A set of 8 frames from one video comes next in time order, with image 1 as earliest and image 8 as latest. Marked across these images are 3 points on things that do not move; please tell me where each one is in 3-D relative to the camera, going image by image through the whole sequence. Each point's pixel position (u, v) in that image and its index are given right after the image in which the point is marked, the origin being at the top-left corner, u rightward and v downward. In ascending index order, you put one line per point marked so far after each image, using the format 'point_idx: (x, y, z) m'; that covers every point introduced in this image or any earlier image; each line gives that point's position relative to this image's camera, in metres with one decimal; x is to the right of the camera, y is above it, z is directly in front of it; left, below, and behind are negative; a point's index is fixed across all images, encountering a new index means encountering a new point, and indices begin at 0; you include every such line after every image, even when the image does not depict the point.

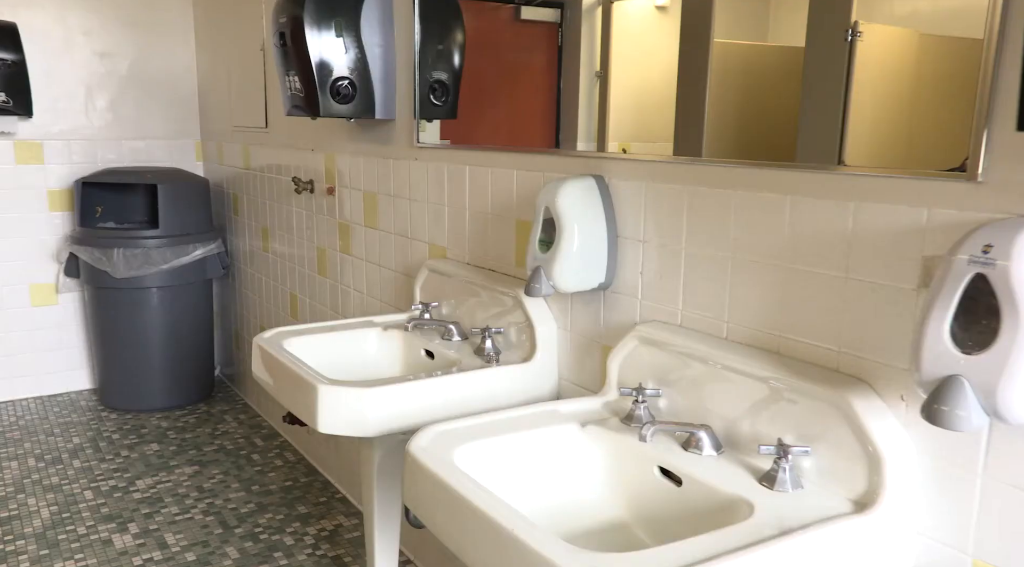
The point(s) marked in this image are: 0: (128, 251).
0: (-1.6, +0.1, +3.3) m
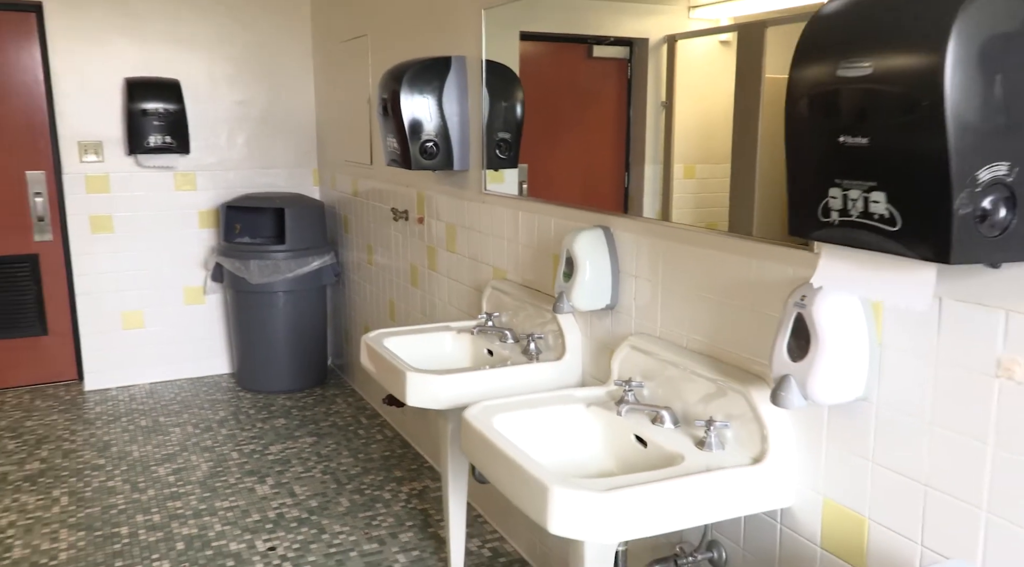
0: (-1.3, +0.1, +4.0) m
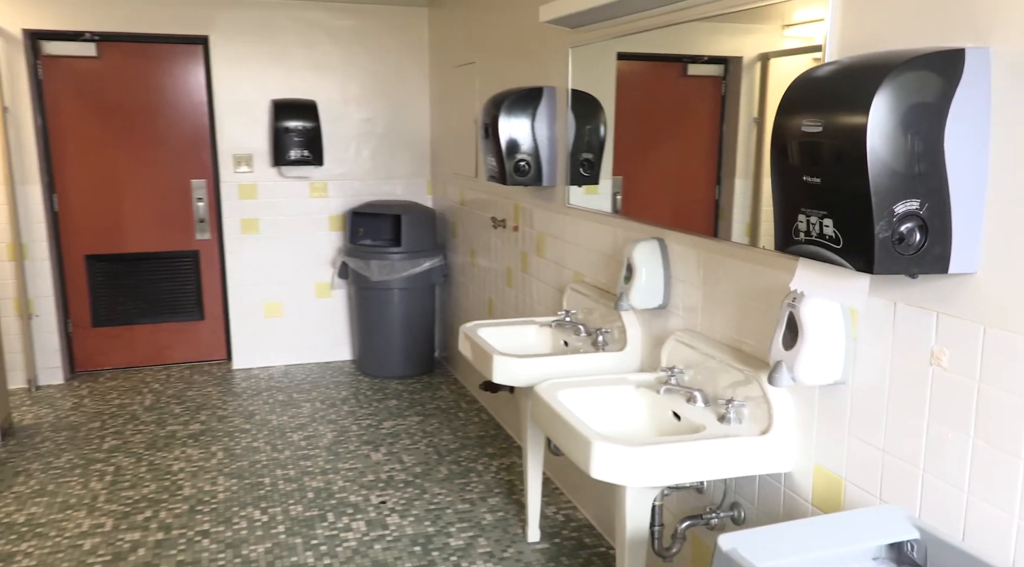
0: (-0.7, +0.1, +4.6) m
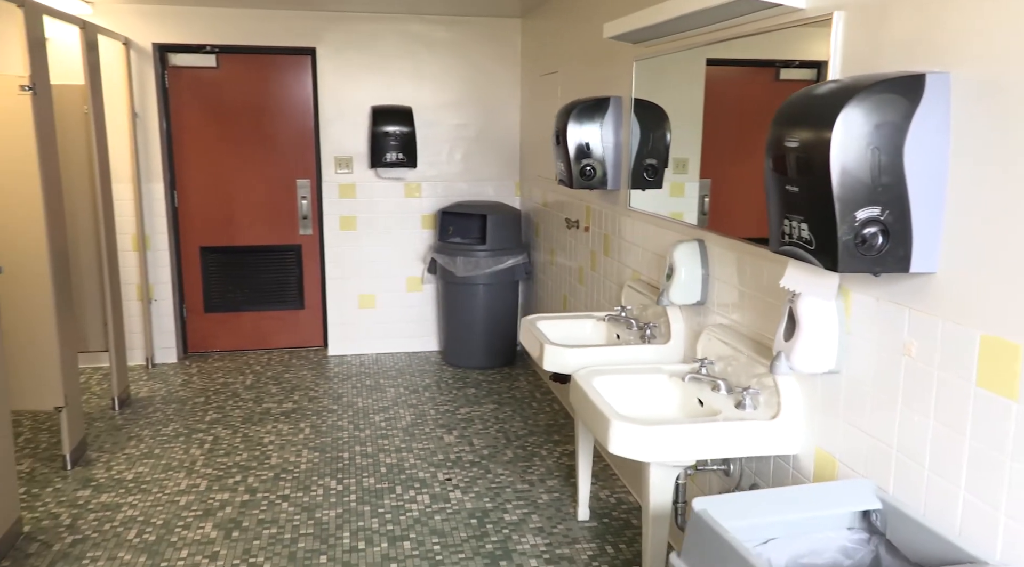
0: (-0.3, +0.2, +4.9) m
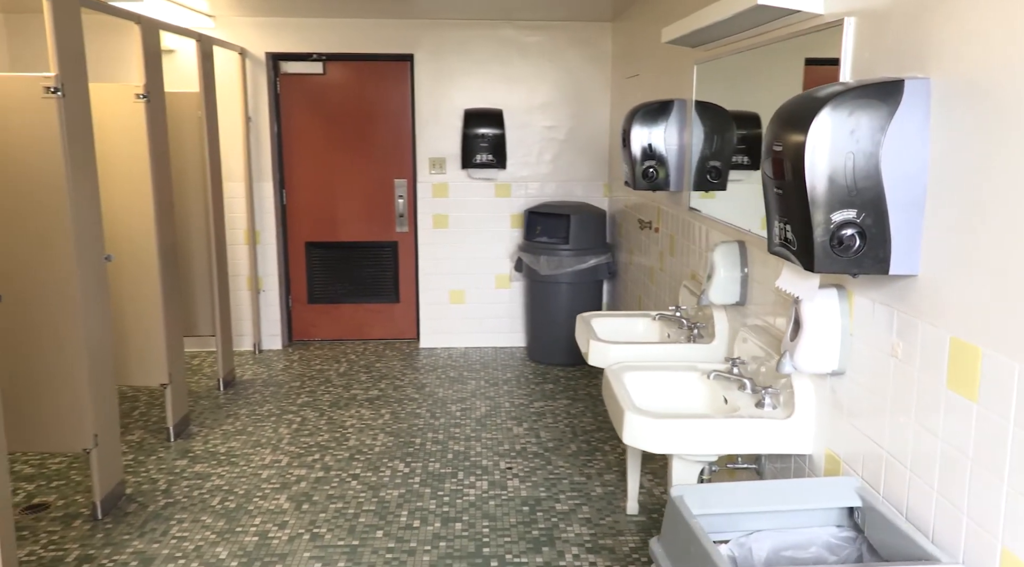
0: (+0.2, +0.2, +5.0) m
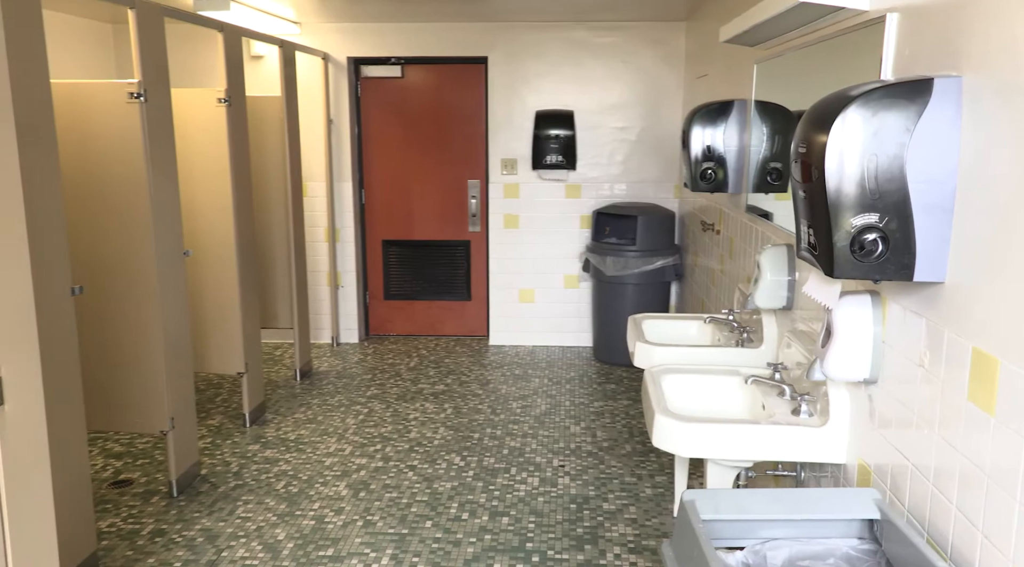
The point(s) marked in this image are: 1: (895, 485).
0: (+0.6, +0.2, +5.0) m
1: (+0.8, -0.4, +1.6) m
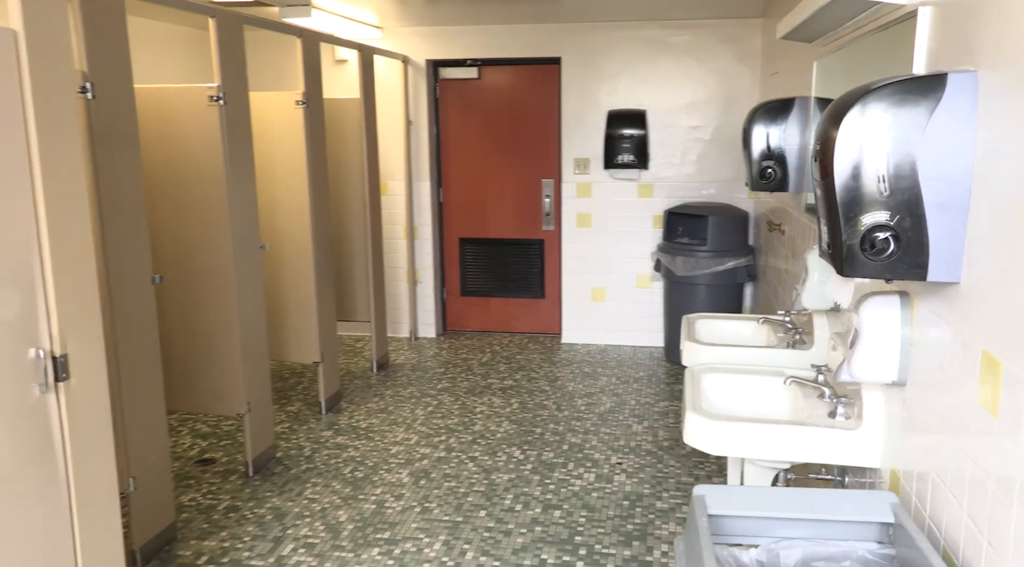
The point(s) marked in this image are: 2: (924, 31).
0: (+1.1, +0.2, +4.9) m
1: (+0.8, -0.4, +1.5) m
2: (+0.9, +0.5, +1.7) m
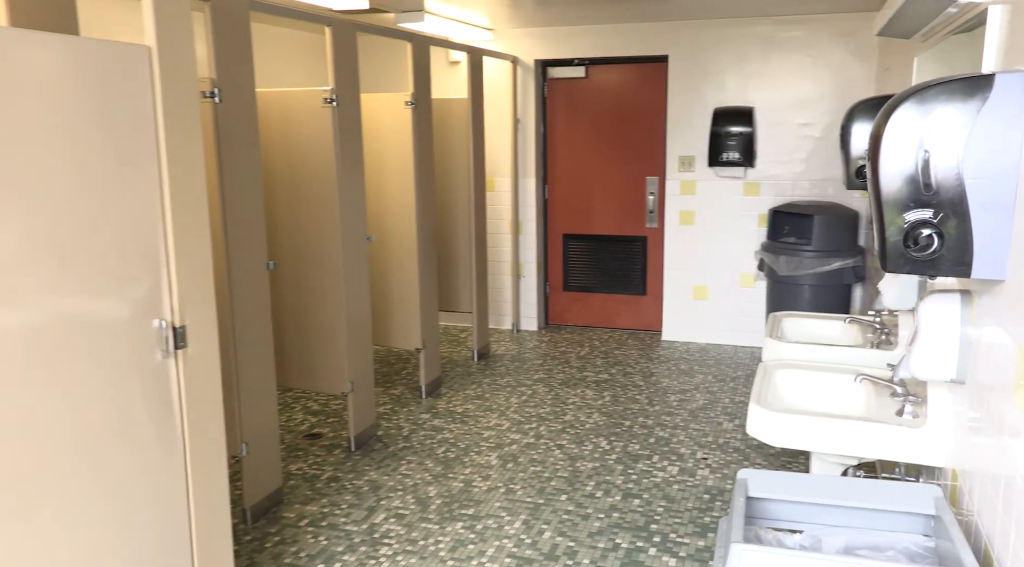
0: (+1.7, +0.2, +4.8) m
1: (+0.9, -0.4, +1.5) m
2: (+1.0, +0.5, +1.6) m
